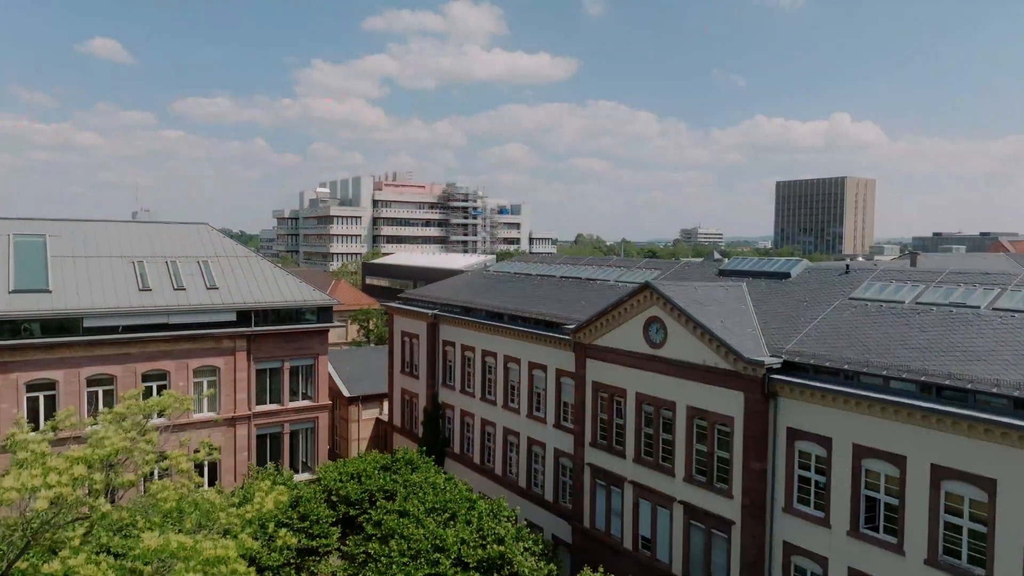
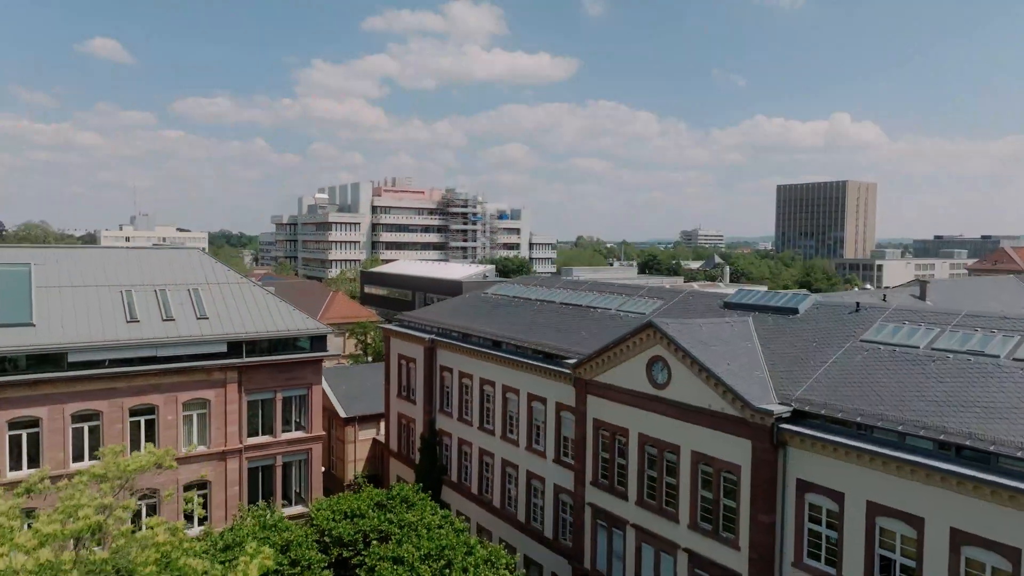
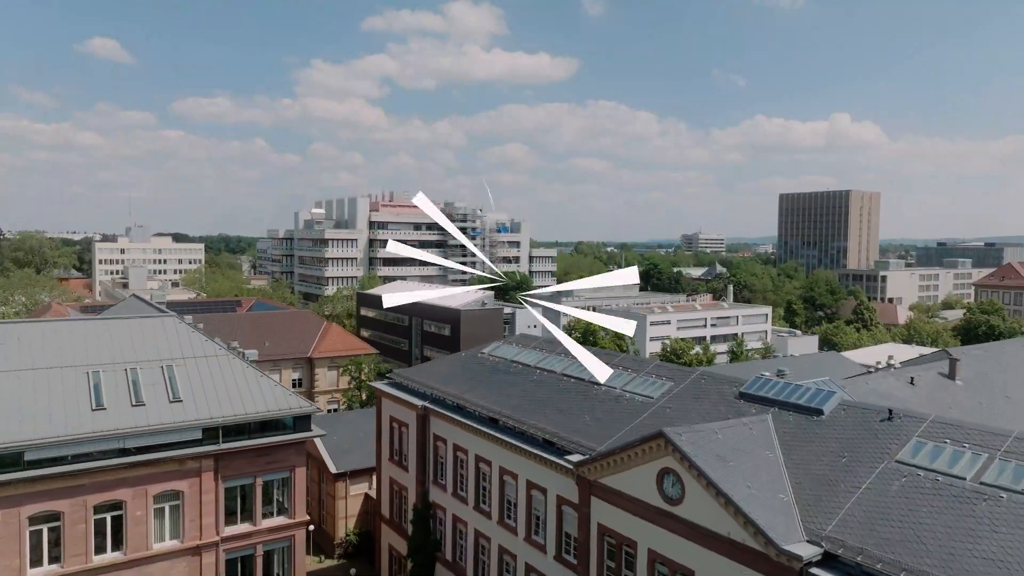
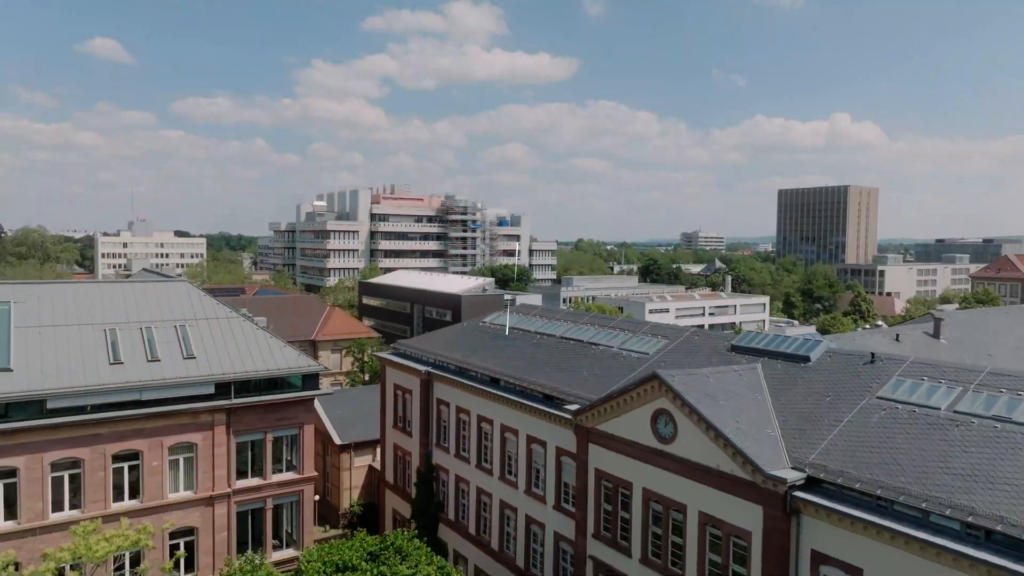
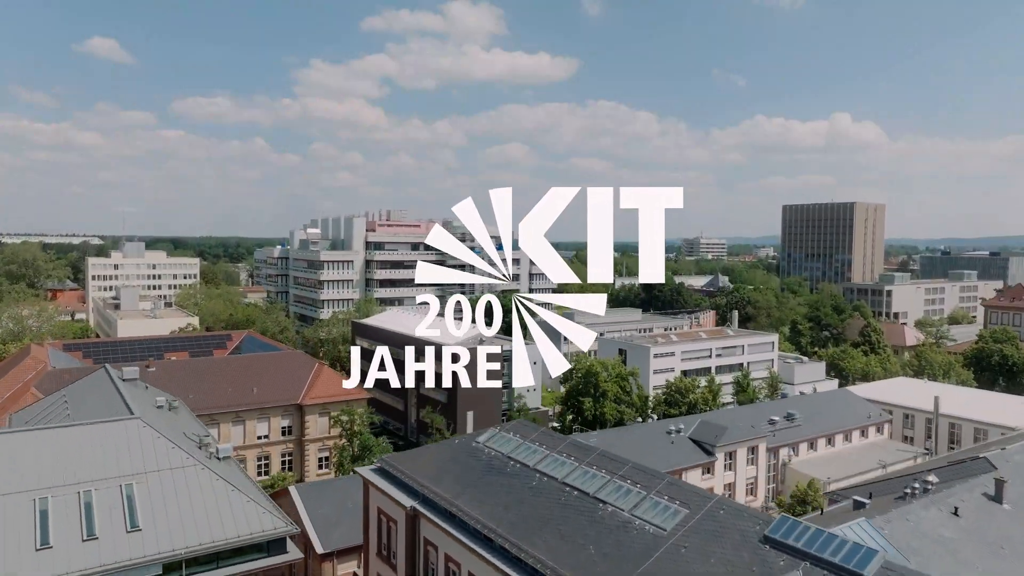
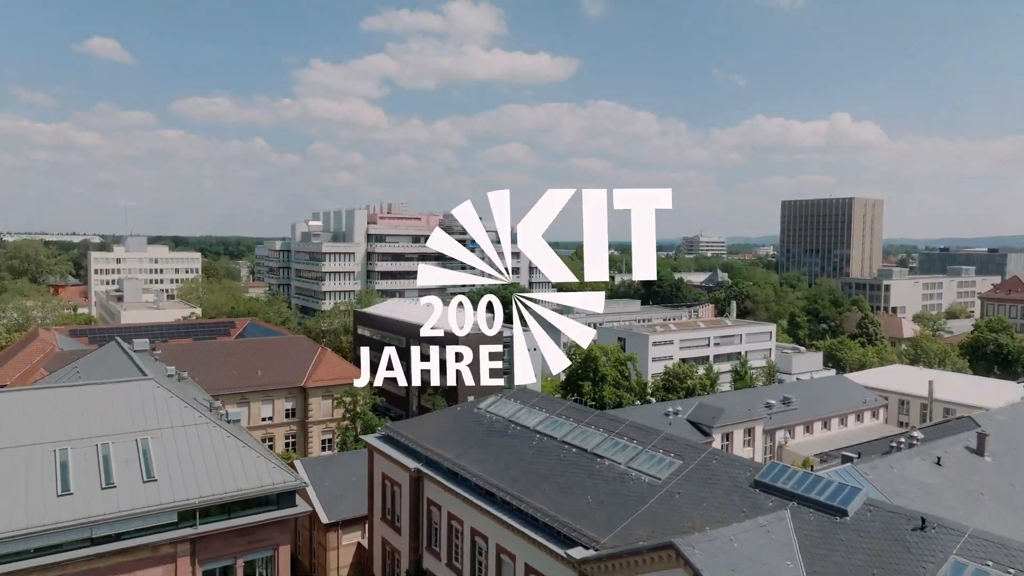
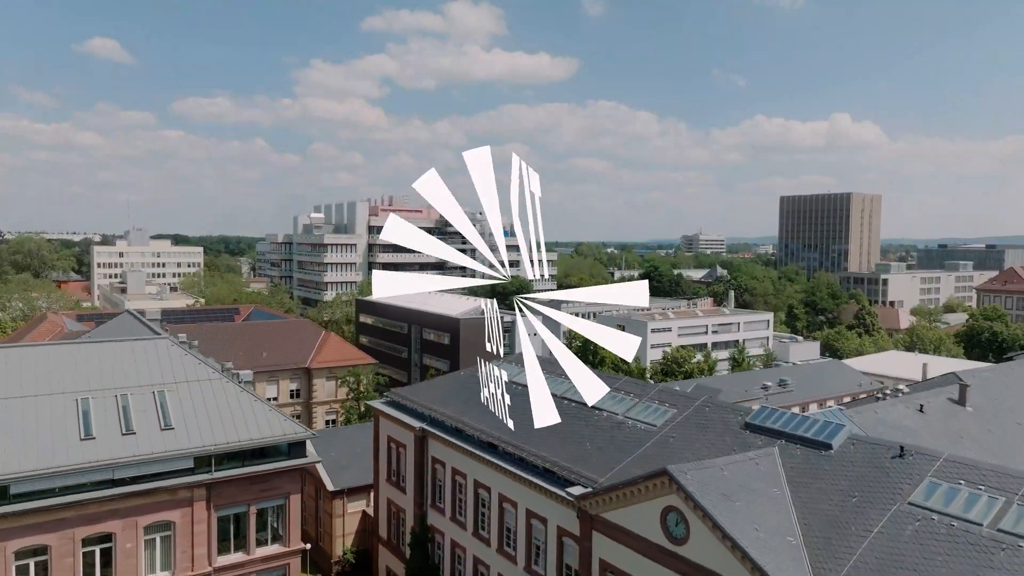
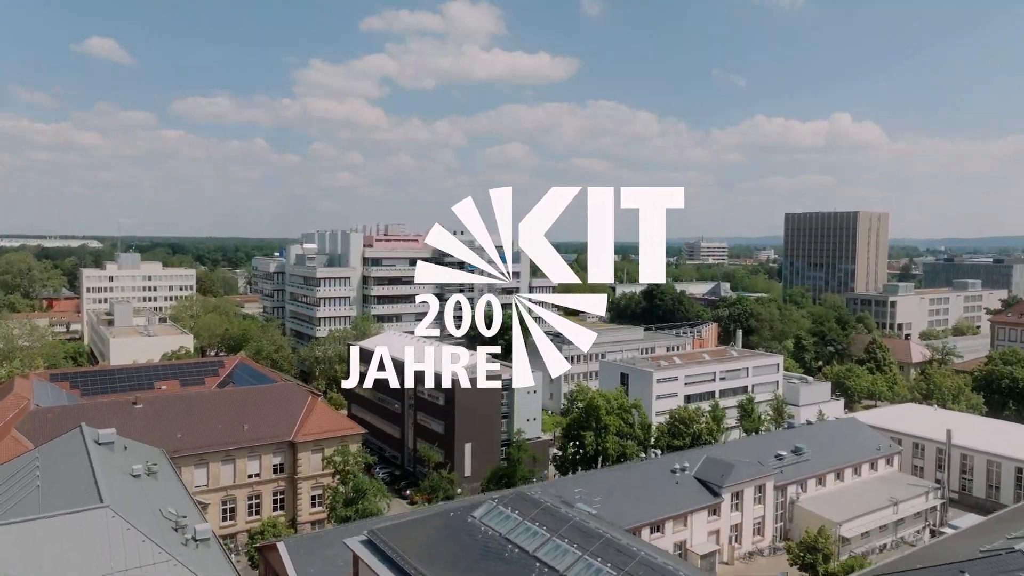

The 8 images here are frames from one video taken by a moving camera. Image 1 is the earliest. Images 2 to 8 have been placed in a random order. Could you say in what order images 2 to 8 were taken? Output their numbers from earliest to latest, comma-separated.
2, 4, 3, 7, 6, 5, 8
